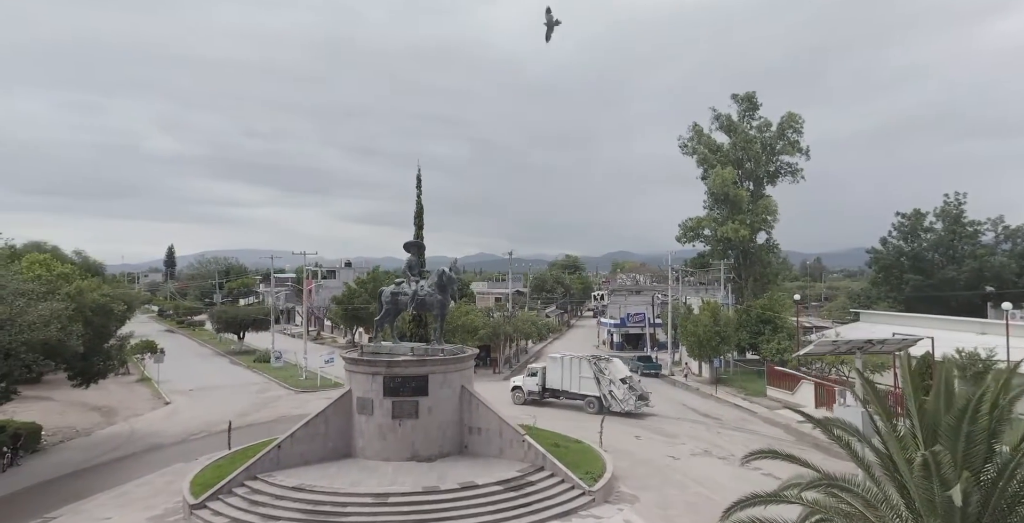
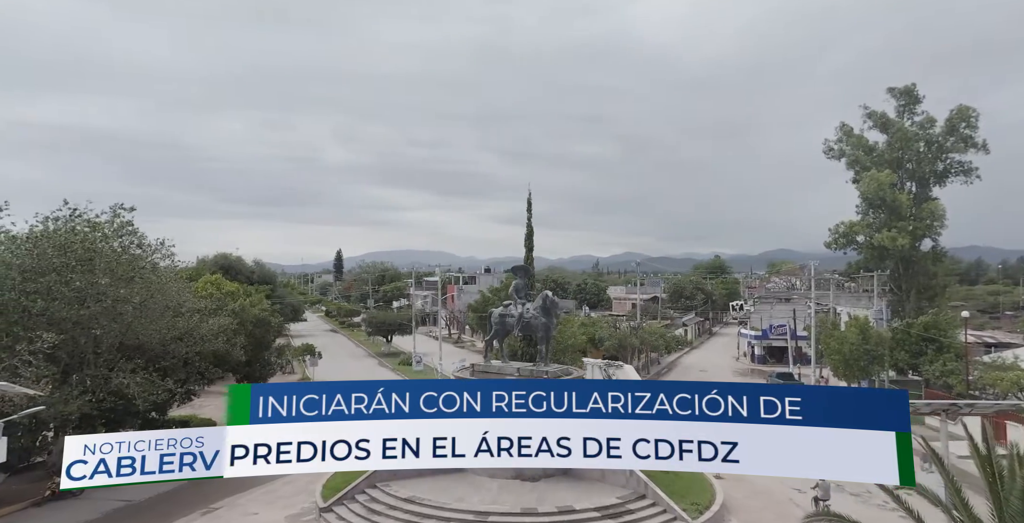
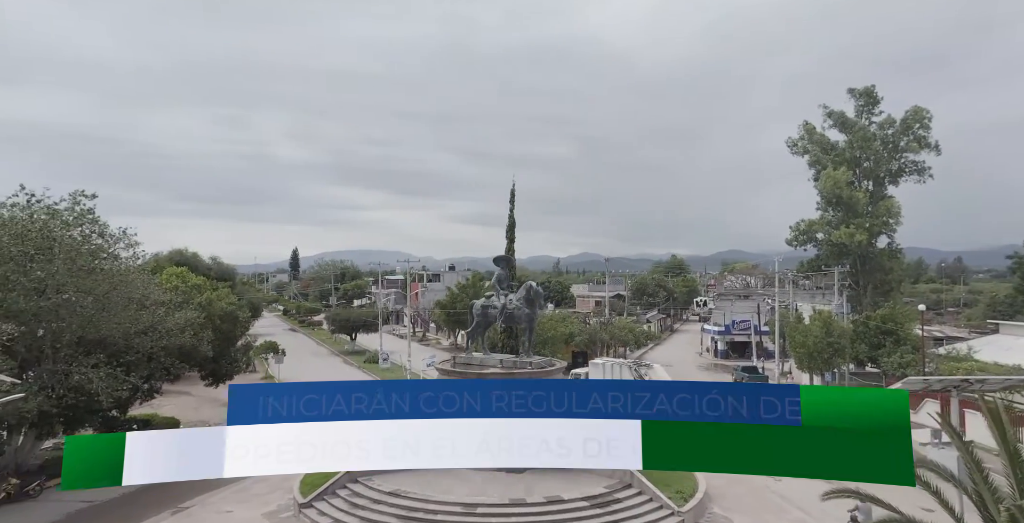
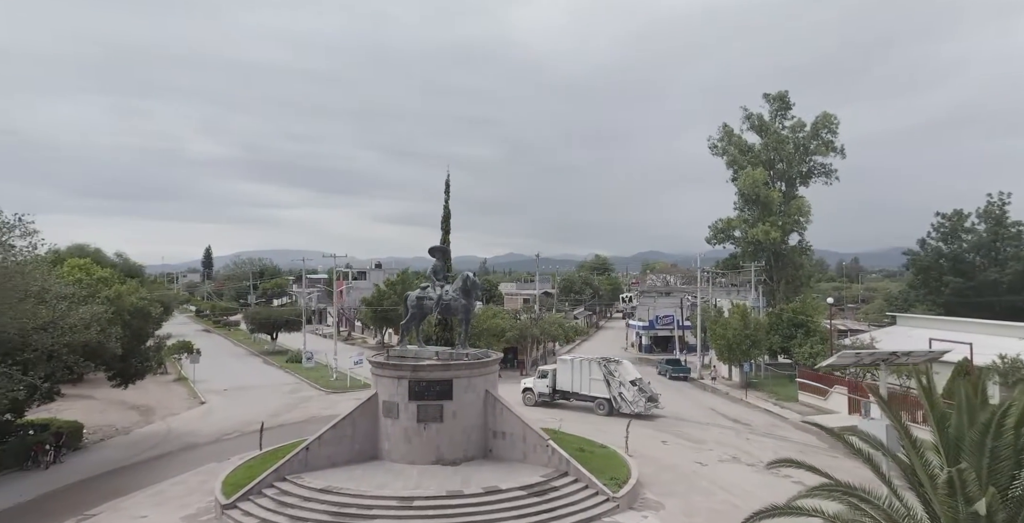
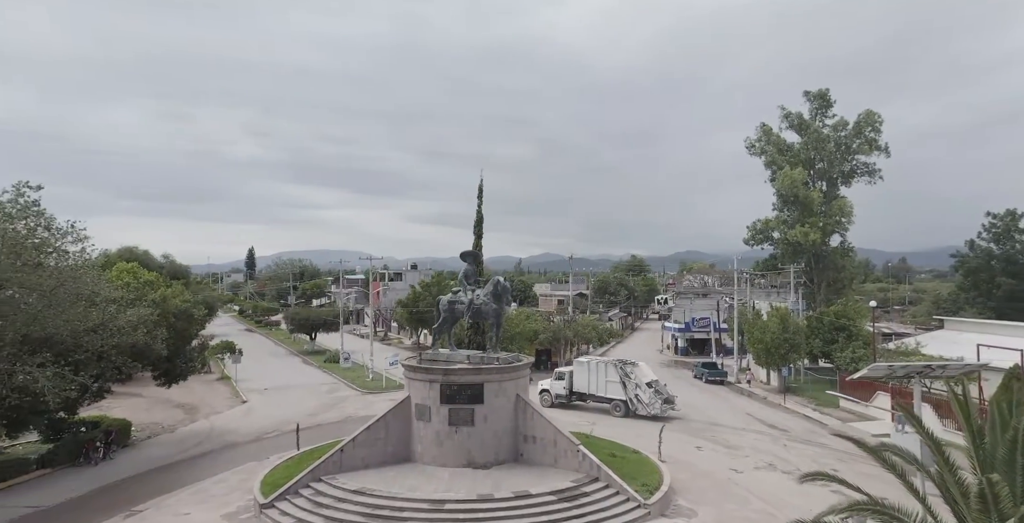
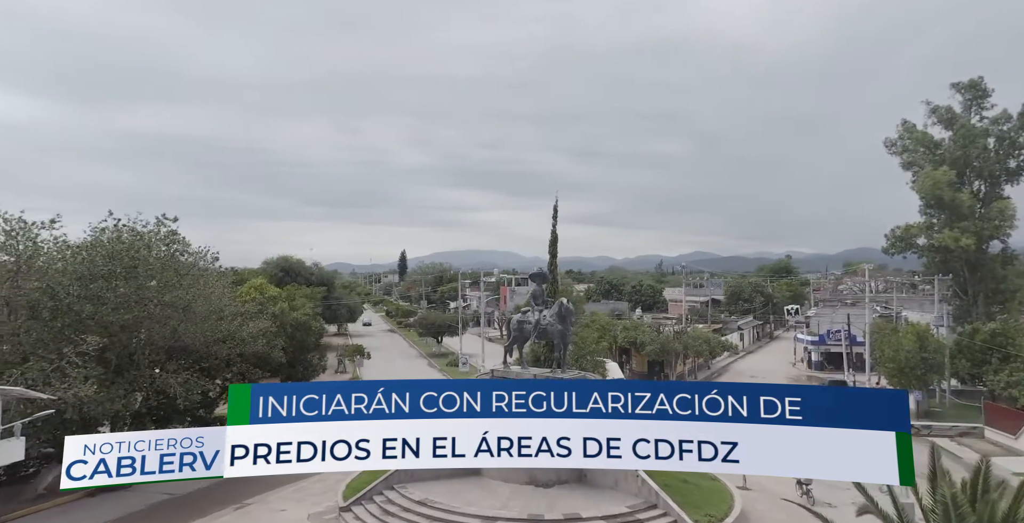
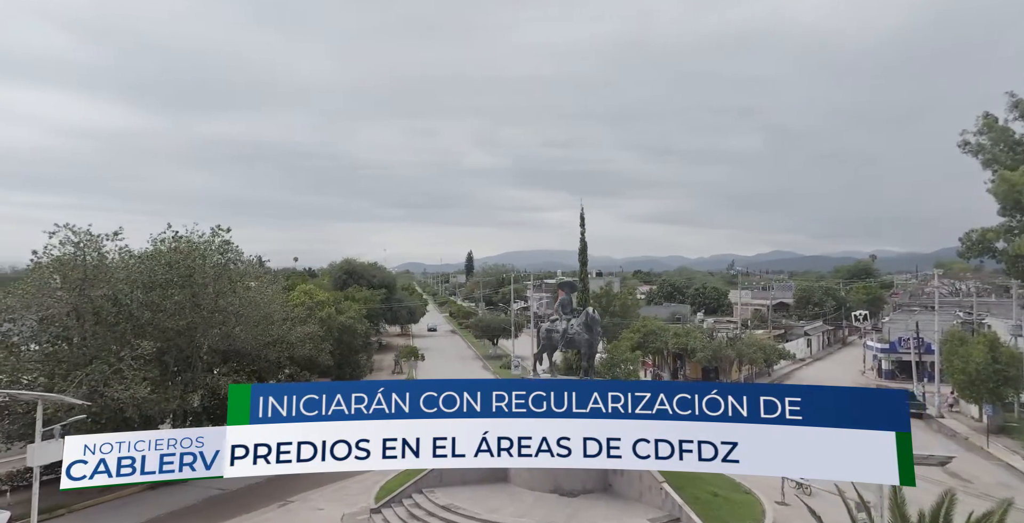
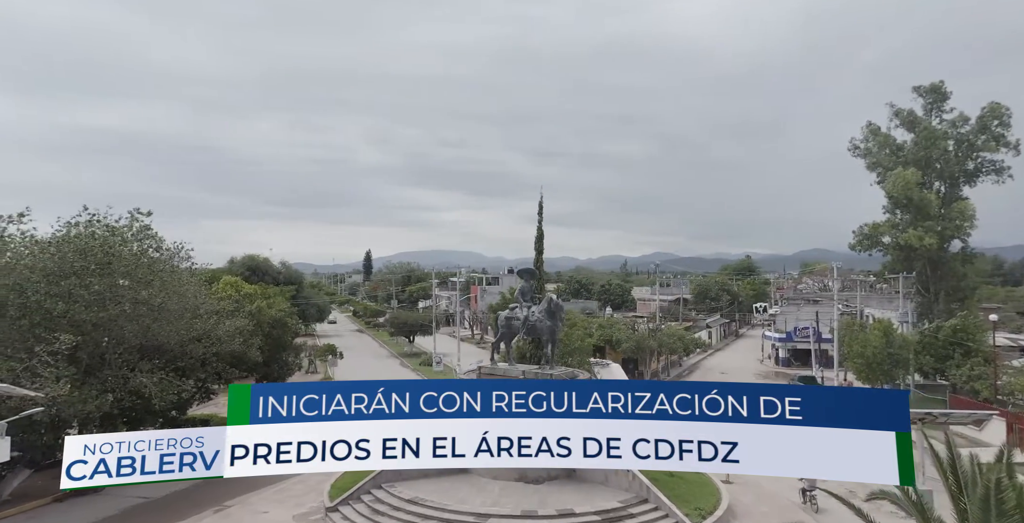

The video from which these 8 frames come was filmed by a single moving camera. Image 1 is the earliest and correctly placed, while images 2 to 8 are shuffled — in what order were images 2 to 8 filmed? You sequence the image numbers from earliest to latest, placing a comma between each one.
4, 5, 3, 2, 8, 6, 7
